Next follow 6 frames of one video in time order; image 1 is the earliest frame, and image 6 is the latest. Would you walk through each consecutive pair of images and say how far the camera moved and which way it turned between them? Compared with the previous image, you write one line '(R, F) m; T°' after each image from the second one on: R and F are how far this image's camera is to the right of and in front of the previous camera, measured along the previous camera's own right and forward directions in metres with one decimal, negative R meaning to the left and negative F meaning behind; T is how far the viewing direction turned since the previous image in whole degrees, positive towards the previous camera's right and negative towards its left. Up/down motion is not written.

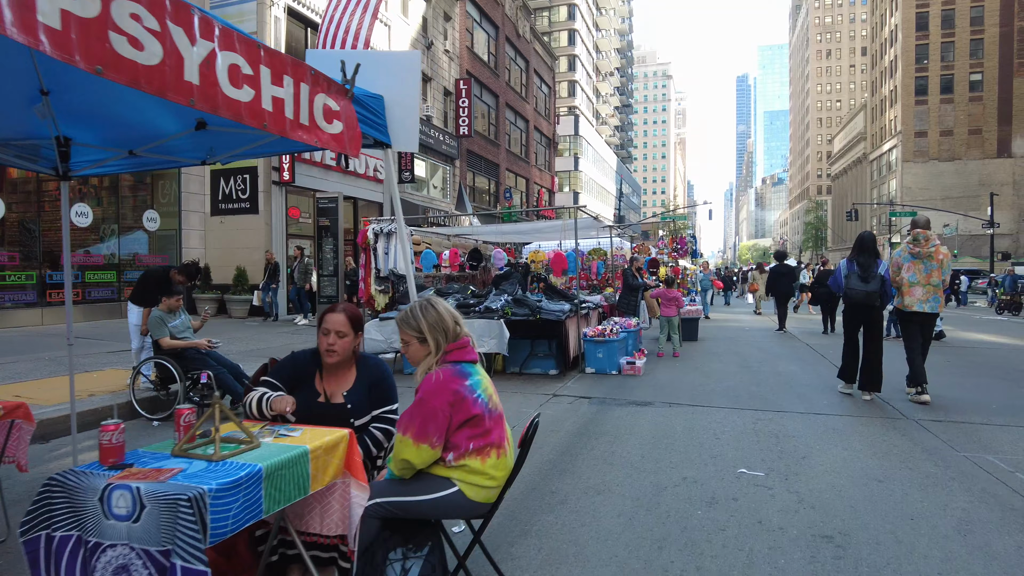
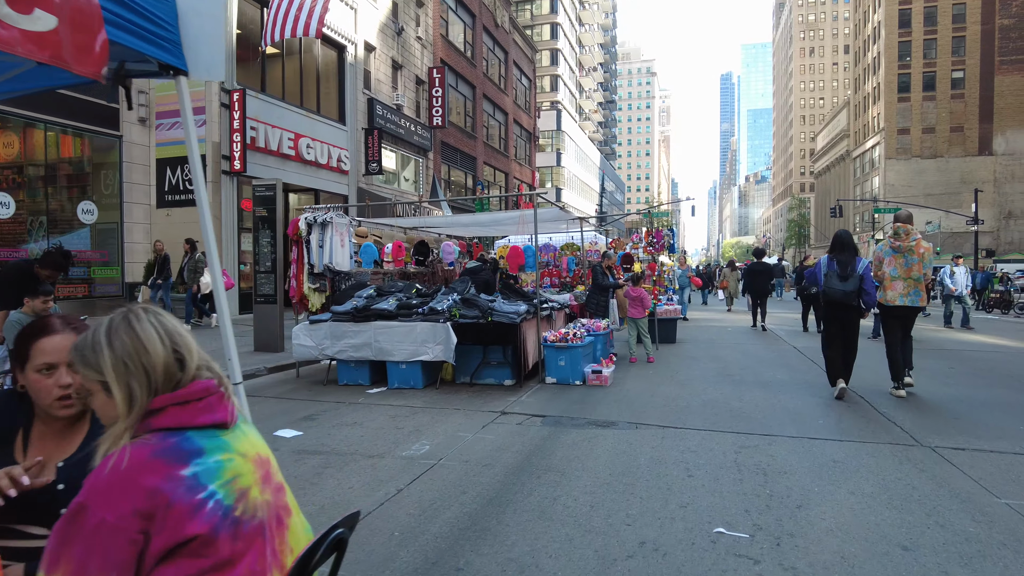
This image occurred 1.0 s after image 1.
(+0.5, +1.2) m; +1°
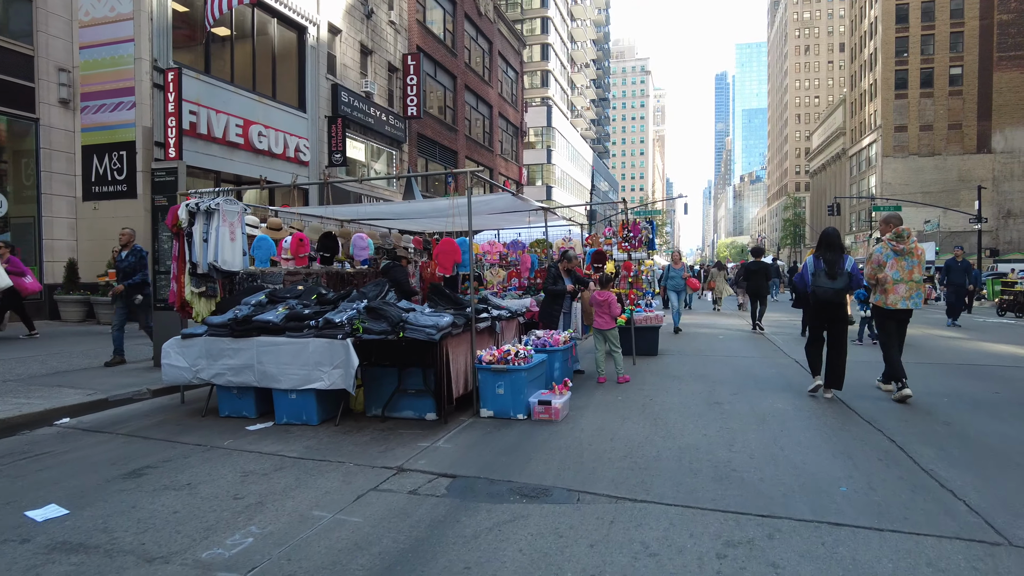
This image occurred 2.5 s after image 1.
(+0.7, +1.8) m; 0°
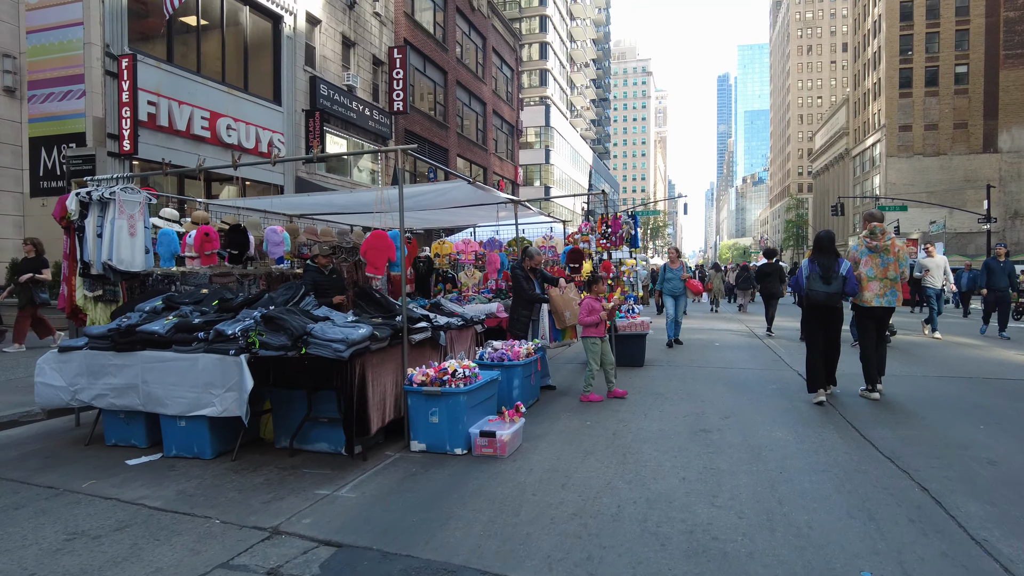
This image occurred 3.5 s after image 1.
(+0.5, +1.2) m; 0°
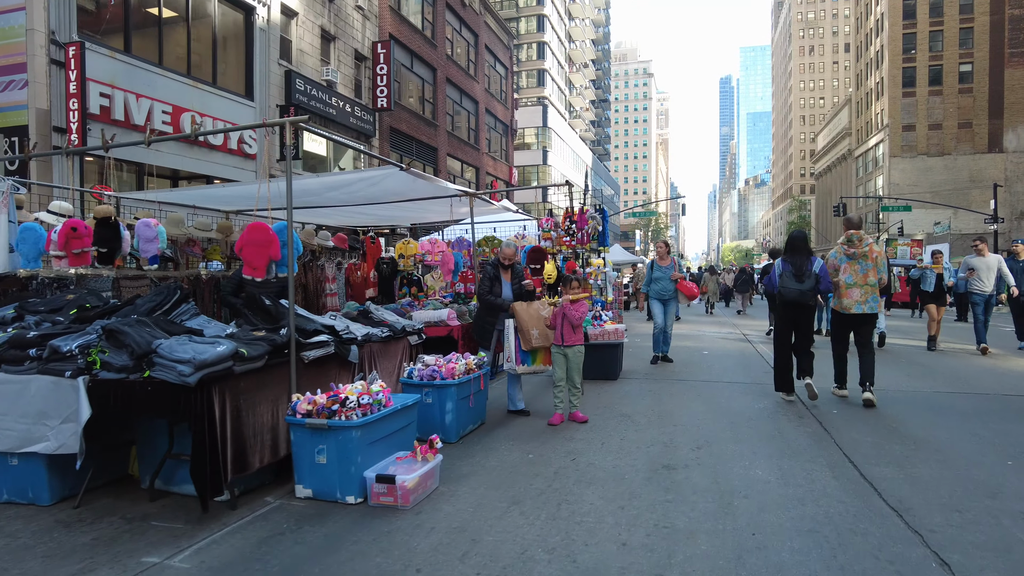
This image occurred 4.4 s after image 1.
(+0.6, +1.0) m; 0°
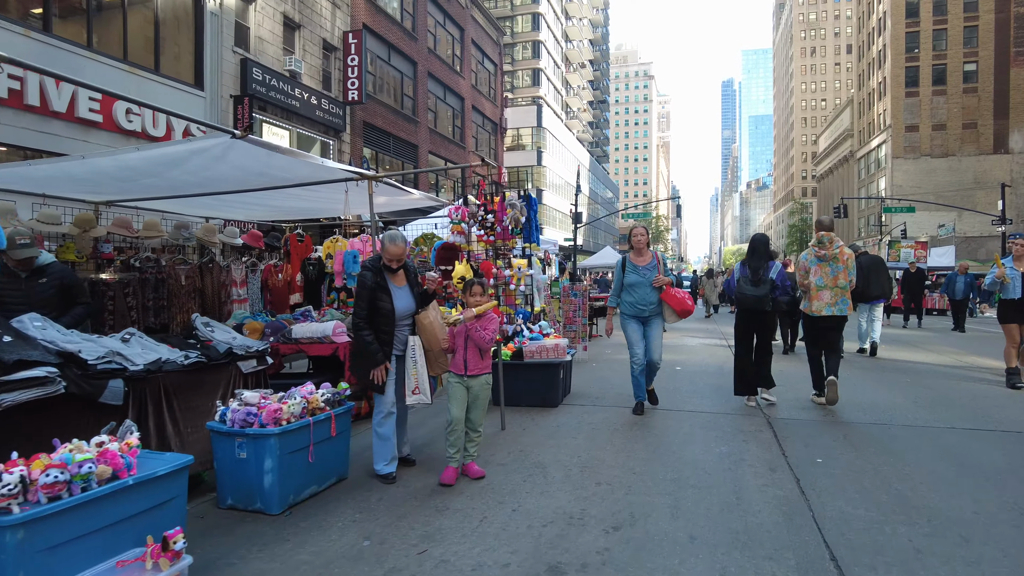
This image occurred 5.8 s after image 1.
(+0.9, +1.5) m; 0°
